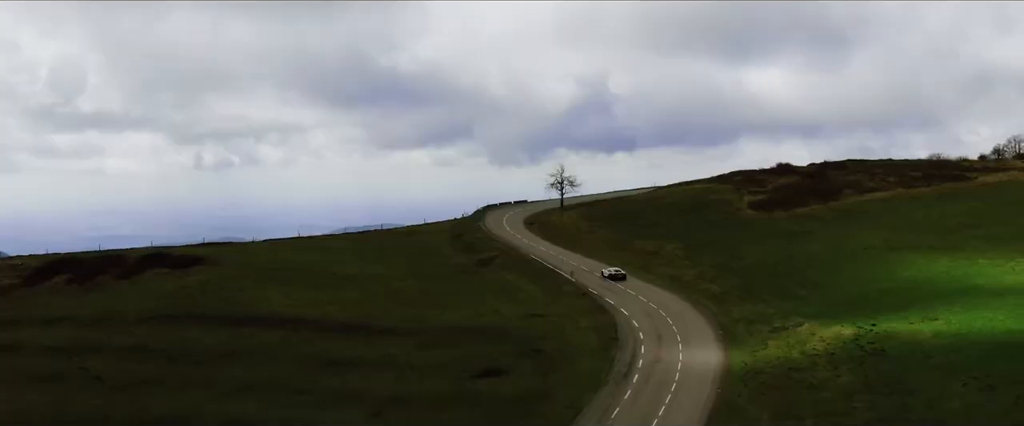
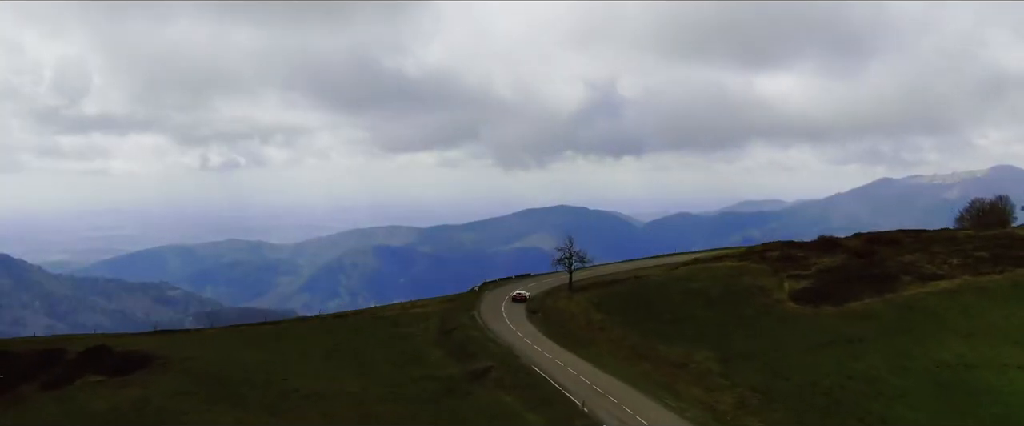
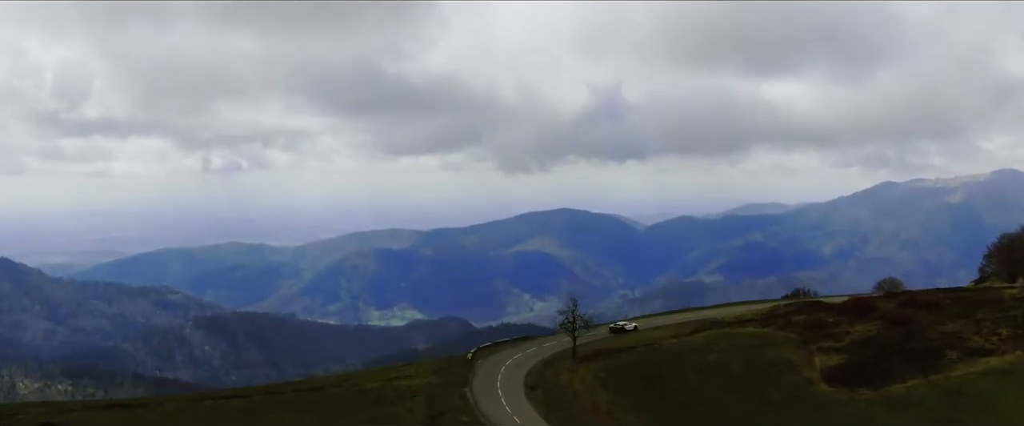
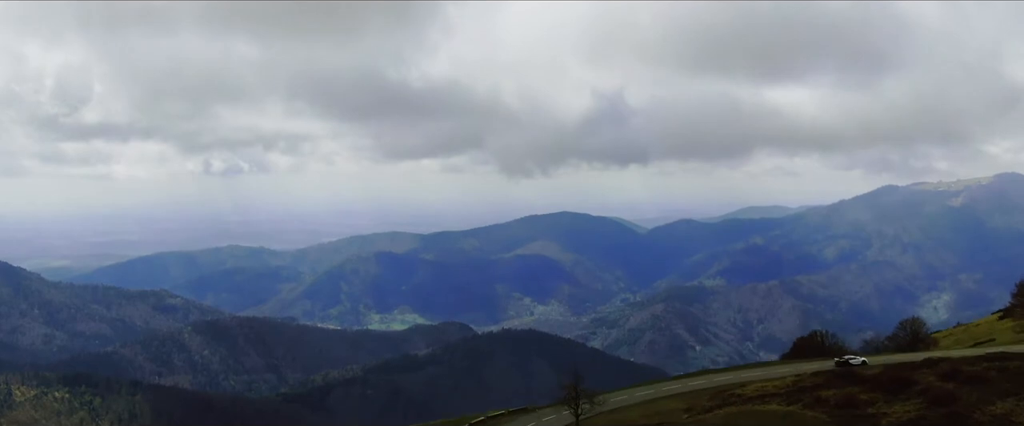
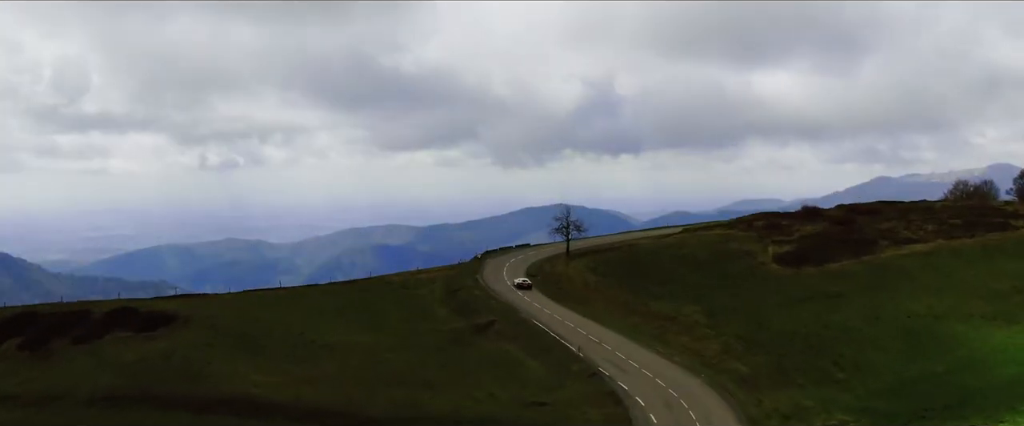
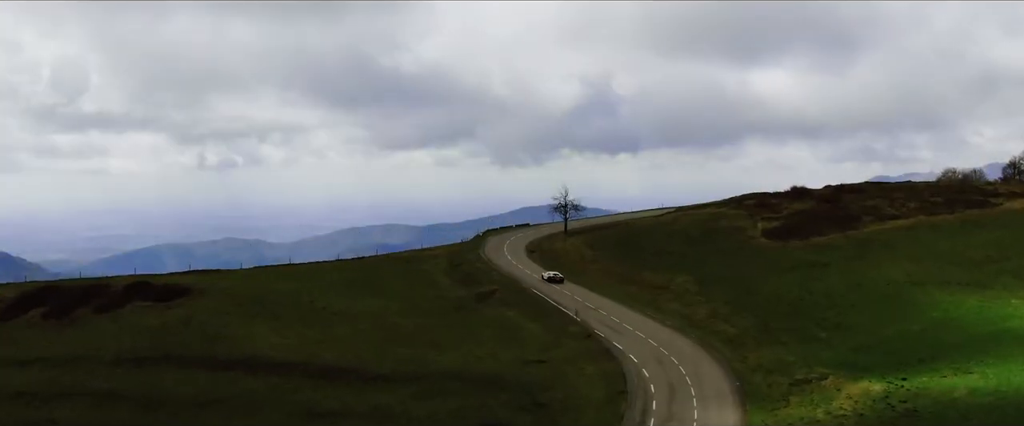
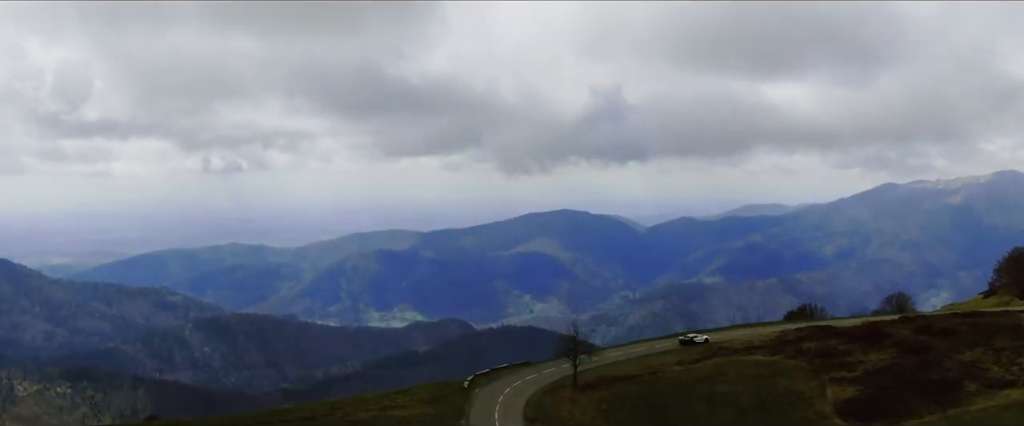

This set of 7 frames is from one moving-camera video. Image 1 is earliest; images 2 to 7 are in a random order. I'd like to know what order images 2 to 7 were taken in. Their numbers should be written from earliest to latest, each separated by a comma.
6, 5, 2, 3, 7, 4
